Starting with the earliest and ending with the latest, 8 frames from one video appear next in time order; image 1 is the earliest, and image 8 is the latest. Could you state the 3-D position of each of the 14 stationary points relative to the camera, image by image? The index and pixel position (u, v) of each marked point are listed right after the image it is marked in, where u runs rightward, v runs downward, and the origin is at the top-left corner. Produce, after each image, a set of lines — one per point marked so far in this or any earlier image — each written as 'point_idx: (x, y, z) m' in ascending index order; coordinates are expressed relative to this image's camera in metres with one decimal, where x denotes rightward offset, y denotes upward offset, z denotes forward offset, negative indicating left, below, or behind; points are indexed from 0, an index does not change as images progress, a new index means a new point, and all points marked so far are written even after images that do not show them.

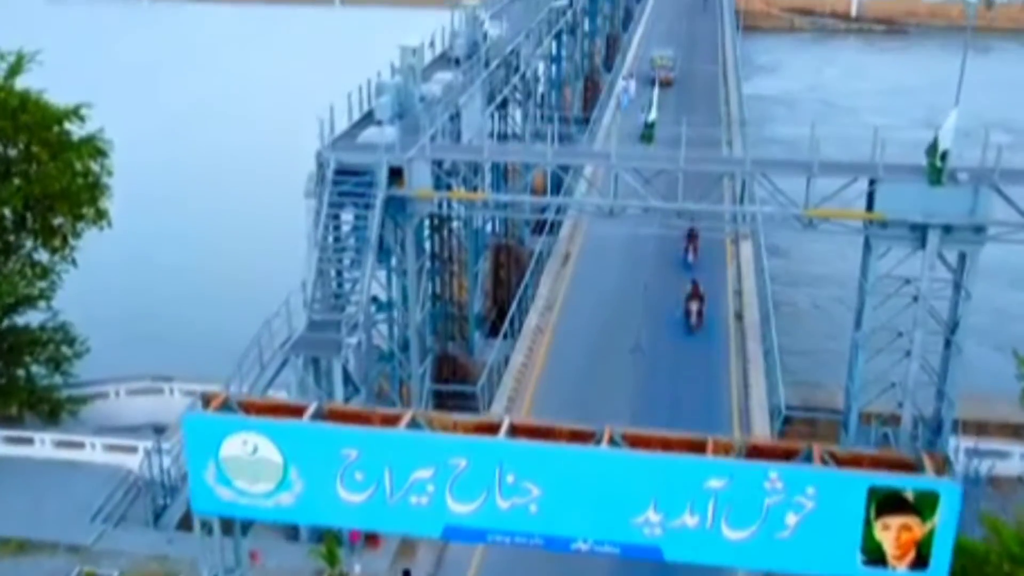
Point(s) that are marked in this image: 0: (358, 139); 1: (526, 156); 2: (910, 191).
0: (-2.0, +1.9, +16.5) m
1: (+0.2, +1.7, +16.1) m
2: (+4.7, +1.1, +14.9) m
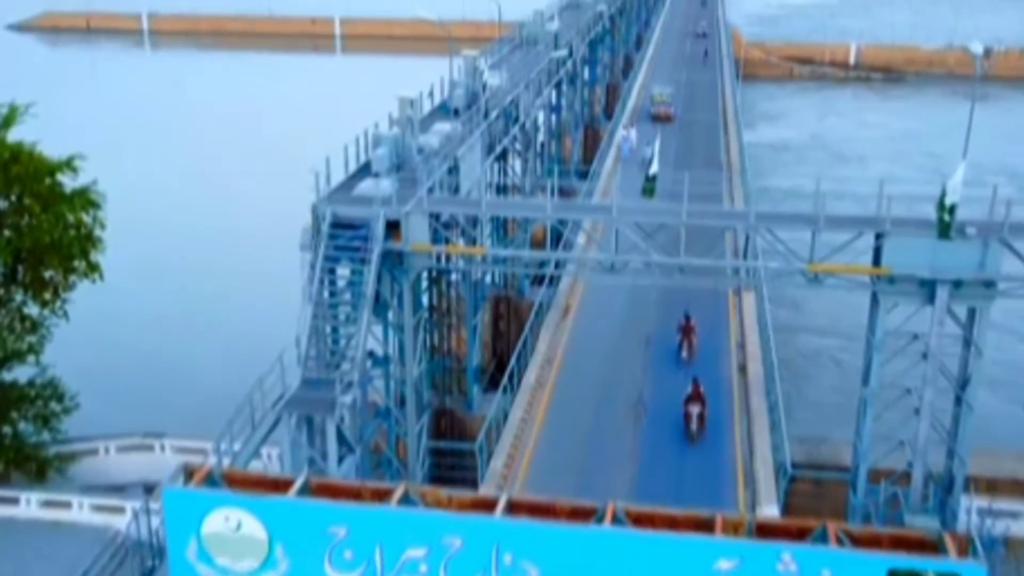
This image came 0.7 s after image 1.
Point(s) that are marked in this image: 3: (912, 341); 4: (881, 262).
0: (-2.0, +1.2, +16.2) m
1: (+0.2, +1.0, +15.8) m
2: (+4.7, +0.5, +14.6) m
3: (+4.8, -0.6, +15.3) m
4: (+4.3, +0.3, +14.9) m
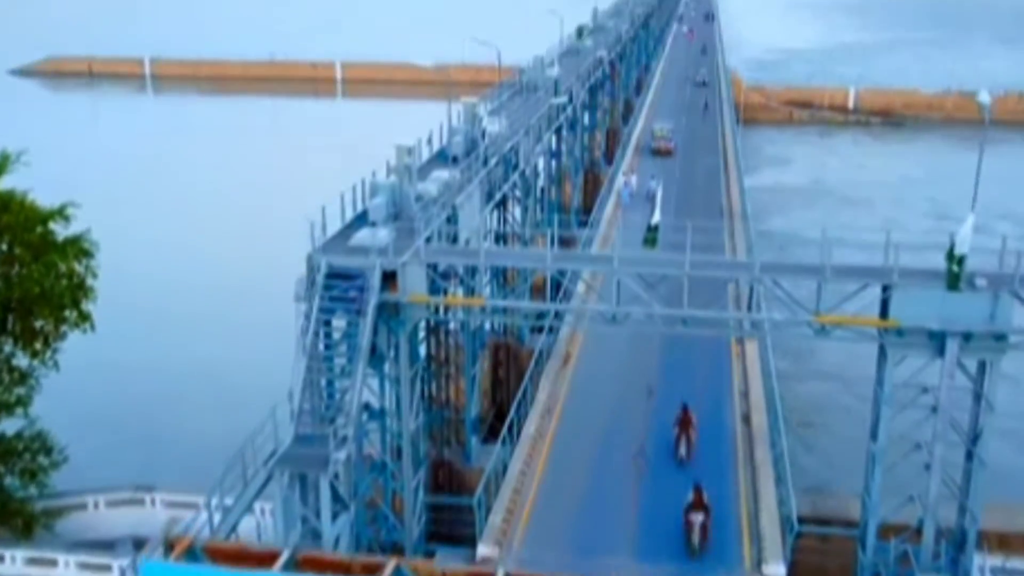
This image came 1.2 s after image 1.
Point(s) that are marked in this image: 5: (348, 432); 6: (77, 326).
0: (-2.0, +0.6, +15.9) m
1: (+0.2, +0.3, +15.5) m
2: (+4.7, -0.1, +14.3) m
3: (+4.8, -1.2, +14.9) m
4: (+4.3, -0.3, +14.6) m
5: (-1.8, -1.6, +14.2) m
6: (-6.3, -0.5, +18.3) m
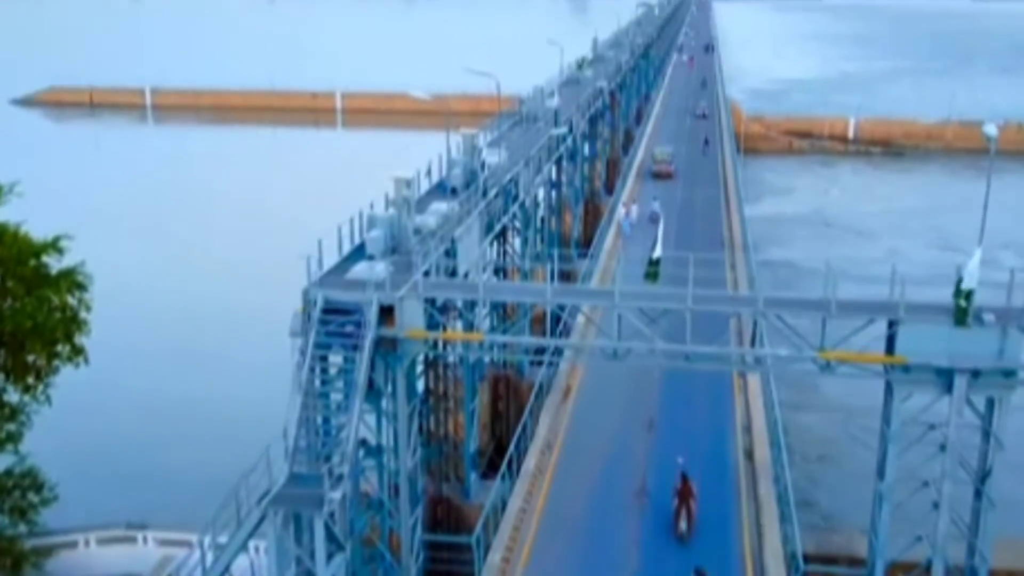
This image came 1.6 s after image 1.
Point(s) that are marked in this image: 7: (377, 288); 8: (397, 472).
0: (-2.0, +0.2, +15.6) m
1: (+0.1, -0.1, +15.2) m
2: (+4.7, -0.5, +14.0) m
3: (+4.8, -1.7, +14.6) m
4: (+4.3, -0.7, +14.3) m
5: (-1.8, -2.0, +13.9) m
6: (-6.3, -1.0, +18.0) m
7: (-1.6, 0.0, +15.2) m
8: (-1.4, -2.3, +15.9) m
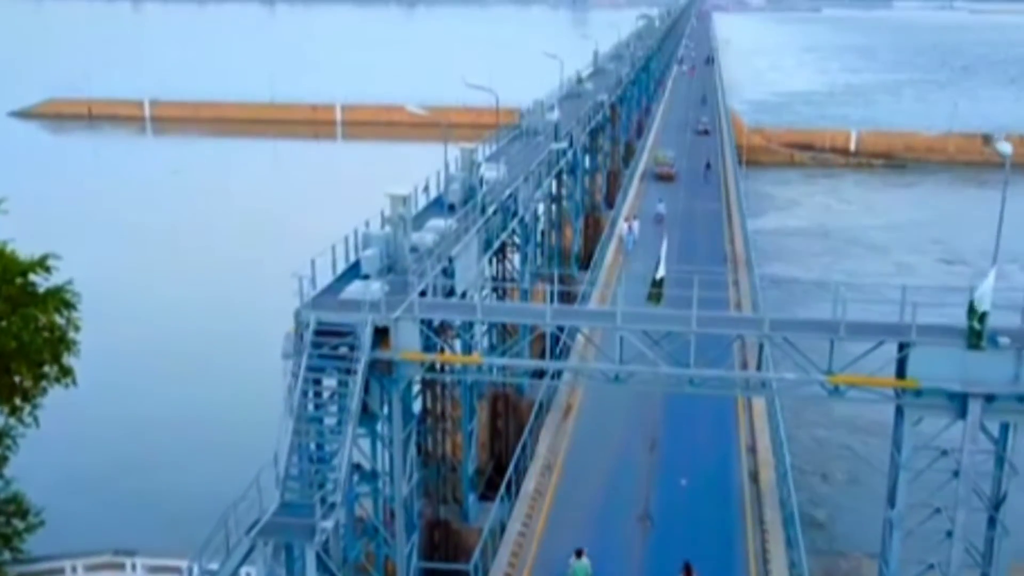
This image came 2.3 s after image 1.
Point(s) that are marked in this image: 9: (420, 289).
0: (-2.1, -0.1, +15.2) m
1: (+0.1, -0.3, +14.8) m
2: (+4.7, -0.7, +13.6) m
3: (+4.8, -1.9, +14.1) m
4: (+4.3, -0.9, +13.9) m
5: (-1.9, -2.2, +13.5) m
6: (-6.3, -1.3, +17.6) m
7: (-1.6, -0.2, +14.7) m
8: (-1.5, -2.6, +15.5) m
9: (-1.1, 0.0, +15.3) m
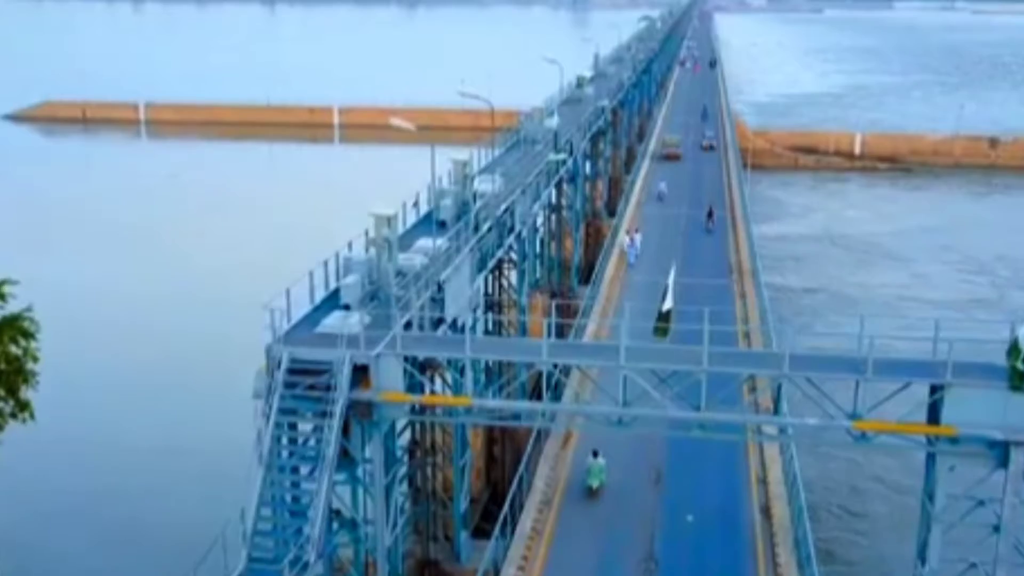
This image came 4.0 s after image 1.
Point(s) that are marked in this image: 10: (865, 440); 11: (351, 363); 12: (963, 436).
0: (-2.1, -0.4, +13.9) m
1: (+0.1, -0.7, +13.4) m
2: (+4.6, -1.1, +12.2) m
3: (+4.7, -2.2, +12.8) m
4: (+4.2, -1.3, +12.5) m
5: (-1.9, -2.6, +12.1) m
6: (-6.4, -1.6, +16.2) m
7: (-1.7, -0.6, +13.4) m
8: (-1.5, -2.9, +14.1) m
9: (-1.2, -0.4, +14.0) m
10: (+3.5, -1.5, +12.7) m
11: (-1.7, -0.8, +13.2) m
12: (+4.4, -1.4, +12.3) m
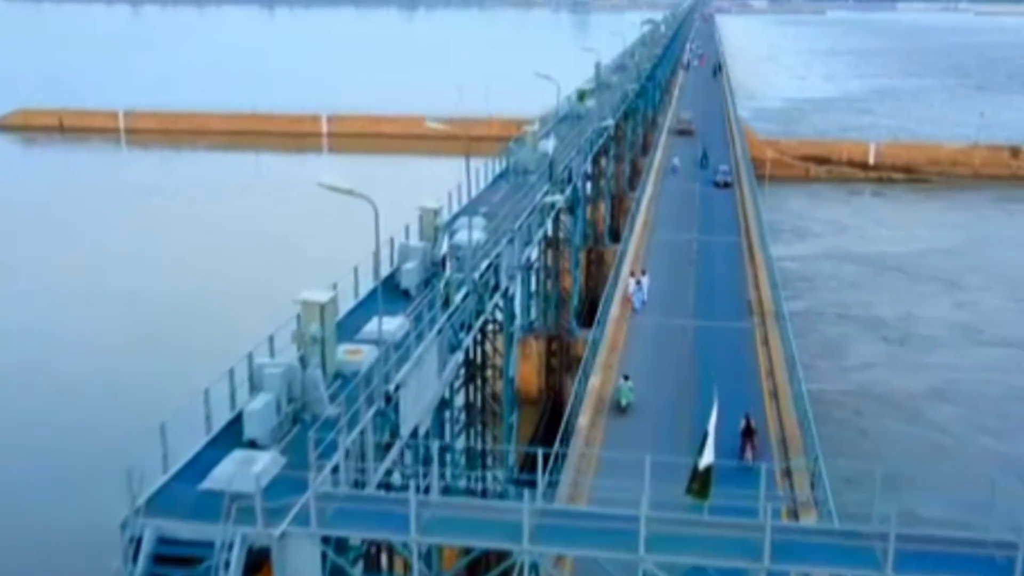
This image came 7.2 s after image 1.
0: (-2.4, -1.5, +9.7) m
1: (-0.2, -1.7, +9.3) m
2: (+4.4, -2.1, +8.0) m
3: (+4.5, -3.3, +8.6) m
4: (+4.0, -2.3, +8.3) m
5: (-2.2, -3.6, +8.0) m
6: (-6.6, -2.7, +12.1) m
7: (-1.9, -1.6, +9.2) m
8: (-1.8, -4.0, +9.9) m
9: (-1.4, -1.4, +9.8) m
10: (+3.3, -2.6, +8.5) m
11: (-1.9, -1.8, +9.0) m
12: (+4.1, -2.5, +8.1) m
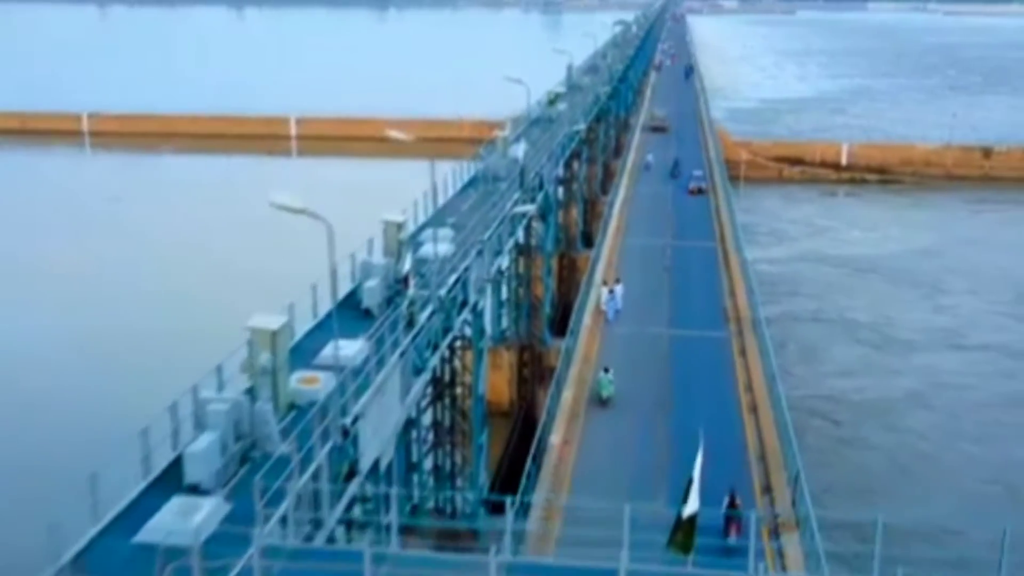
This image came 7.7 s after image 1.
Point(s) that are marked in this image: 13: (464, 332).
0: (-2.6, -1.7, +8.8) m
1: (-0.4, -1.9, +8.4) m
2: (+4.2, -2.3, +7.3) m
3: (+4.3, -3.5, +7.9) m
4: (+3.8, -2.5, +7.6) m
5: (-2.4, -3.9, +7.1) m
6: (-6.9, -3.0, +11.1) m
7: (-2.2, -1.9, +8.3) m
8: (-2.0, -4.2, +9.1) m
9: (-1.7, -1.6, +8.9) m
10: (+3.1, -2.8, +7.8) m
11: (-2.1, -2.1, +8.1) m
12: (+3.9, -2.7, +7.4) m
13: (-0.8, -0.7, +19.1) m
